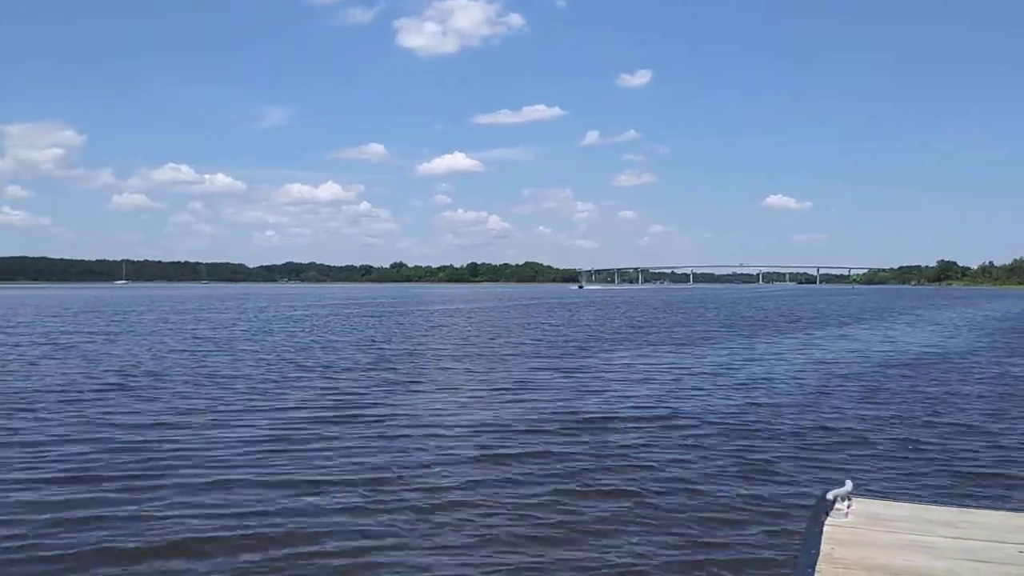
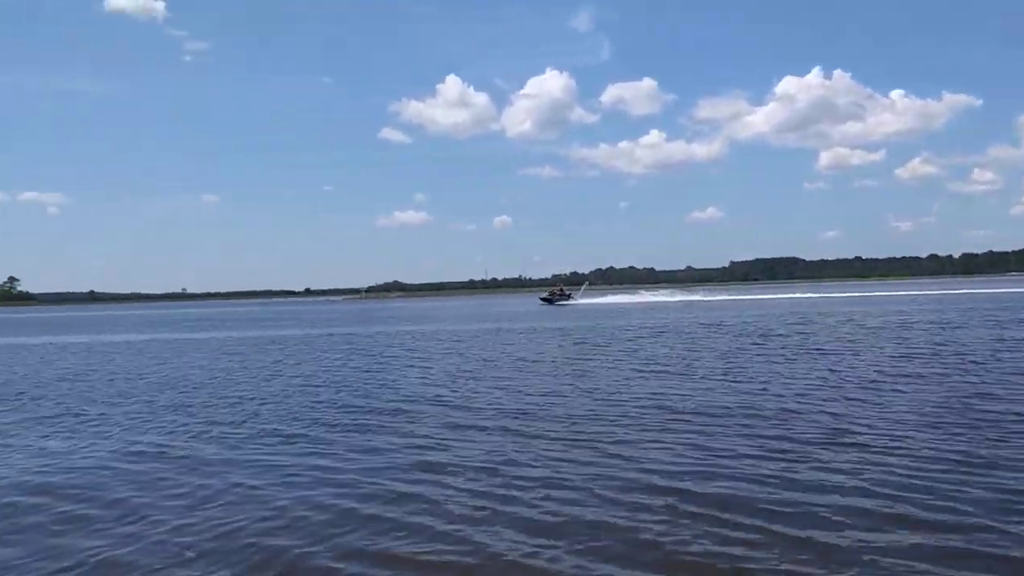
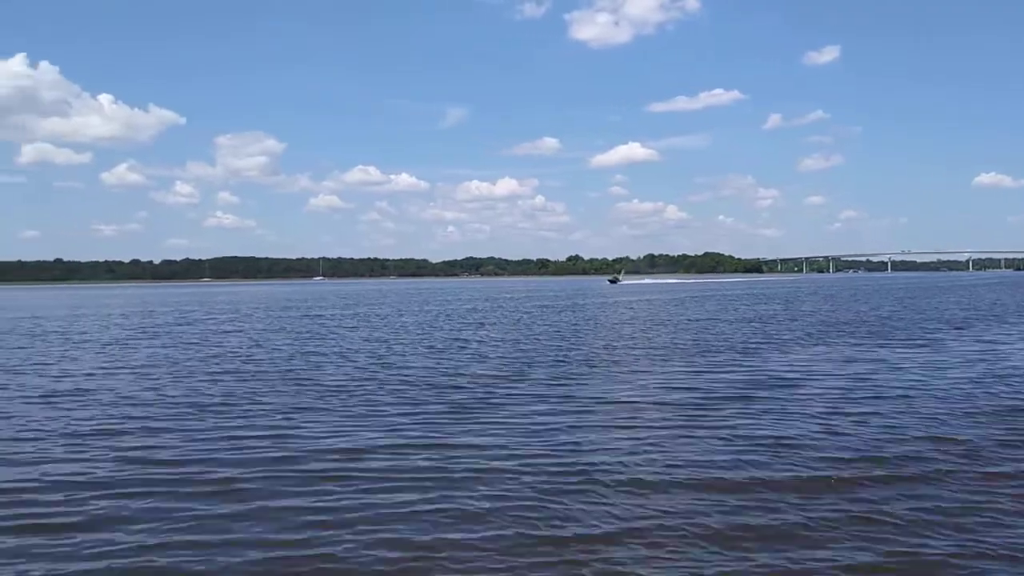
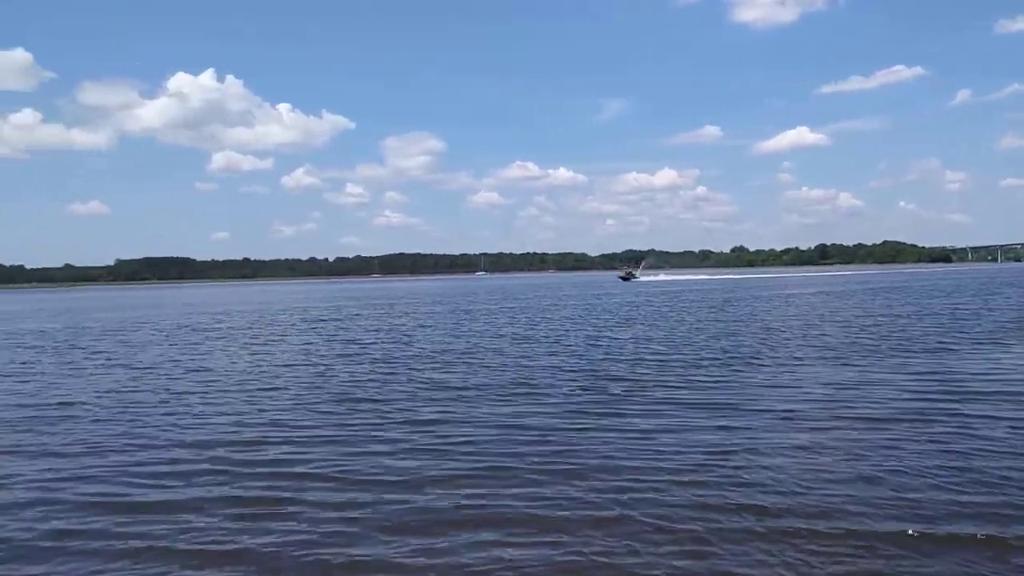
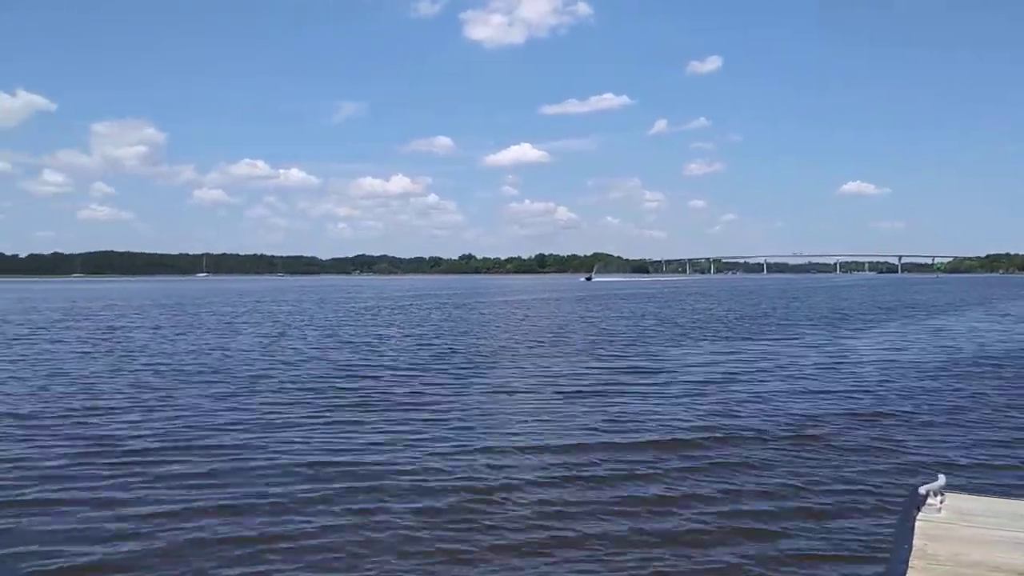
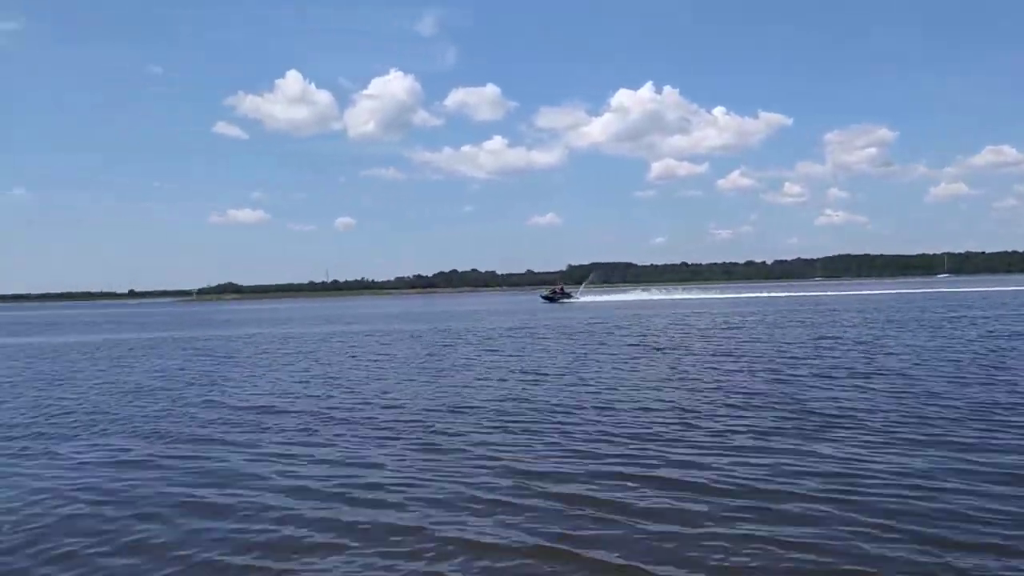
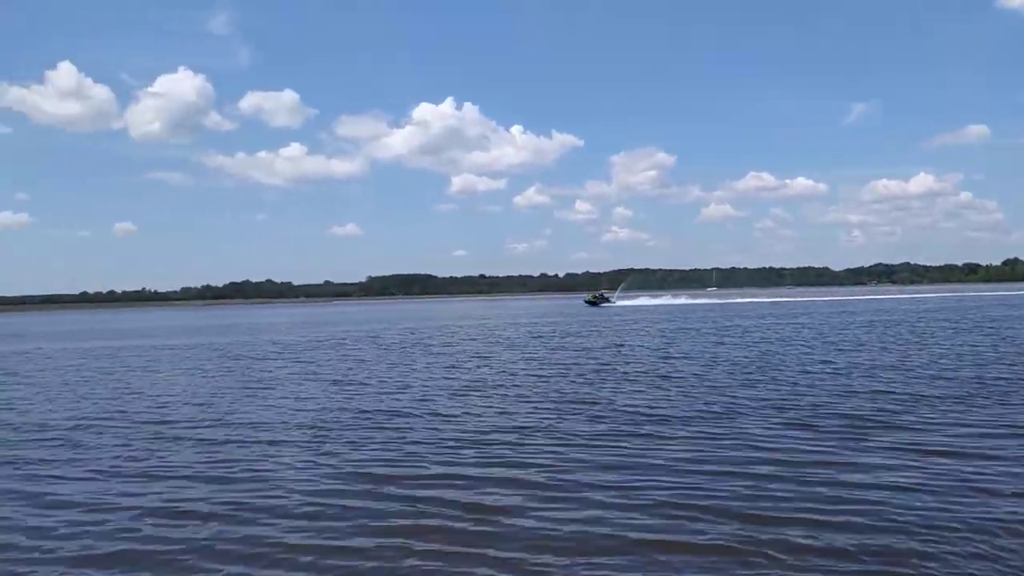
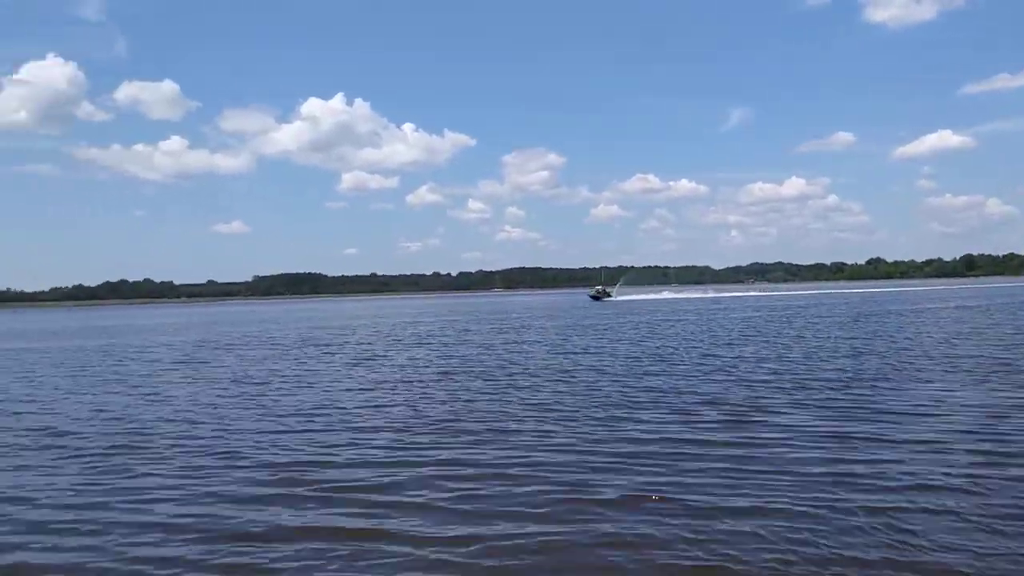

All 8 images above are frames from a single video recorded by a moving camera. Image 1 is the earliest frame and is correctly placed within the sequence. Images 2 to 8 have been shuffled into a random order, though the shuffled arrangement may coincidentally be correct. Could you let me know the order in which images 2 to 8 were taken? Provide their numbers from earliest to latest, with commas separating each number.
5, 3, 4, 8, 7, 6, 2
